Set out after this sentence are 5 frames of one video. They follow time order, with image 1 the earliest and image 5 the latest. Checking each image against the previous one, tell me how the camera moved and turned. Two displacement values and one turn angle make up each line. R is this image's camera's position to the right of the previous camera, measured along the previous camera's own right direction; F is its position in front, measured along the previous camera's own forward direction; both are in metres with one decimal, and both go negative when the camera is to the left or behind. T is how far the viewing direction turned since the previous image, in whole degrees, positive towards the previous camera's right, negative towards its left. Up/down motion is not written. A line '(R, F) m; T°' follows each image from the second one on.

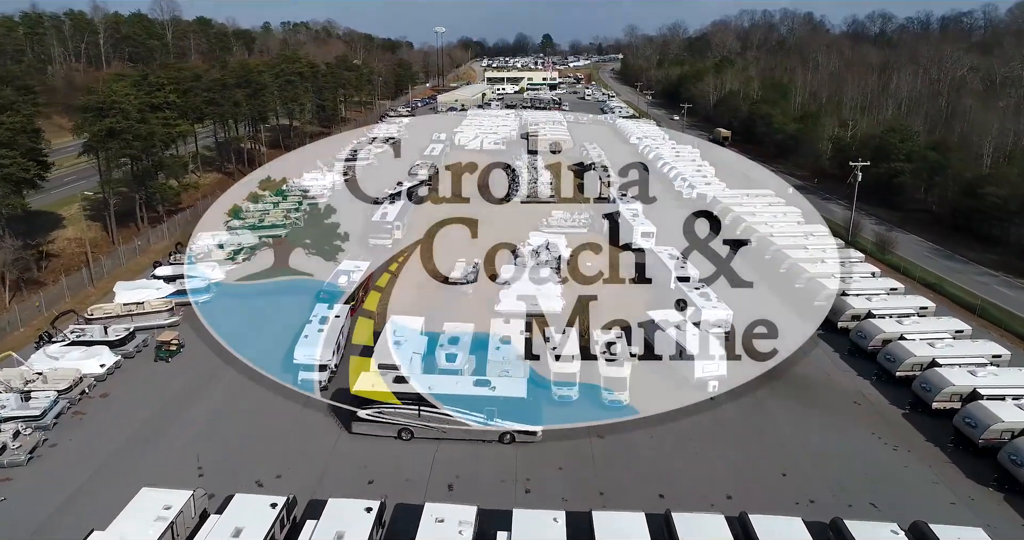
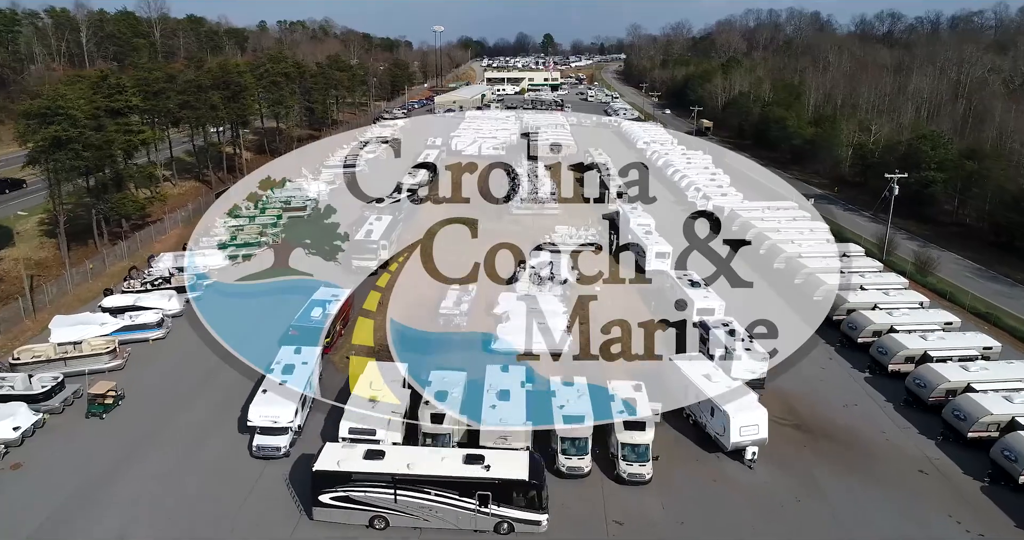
(0.0, +3.0) m; 0°
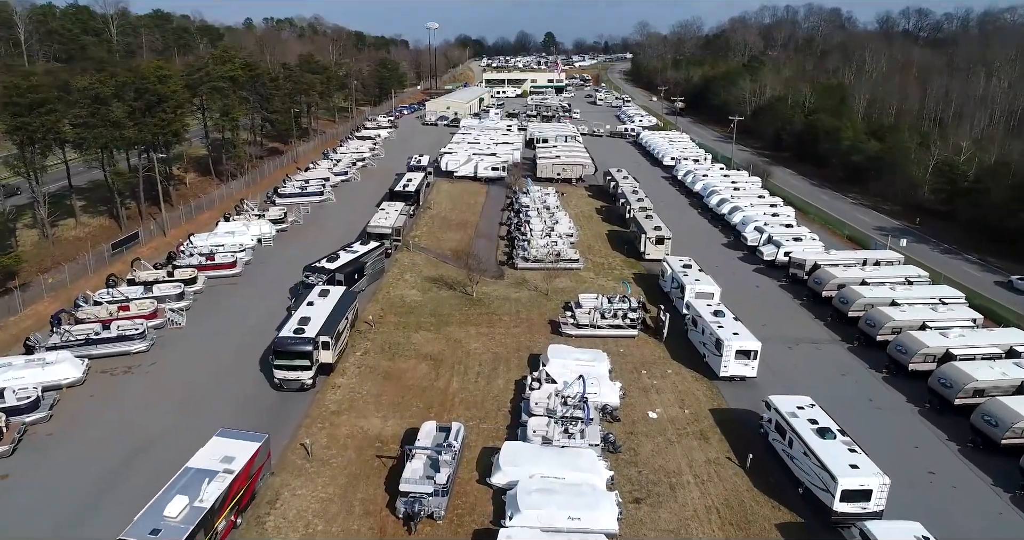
(-0.2, +8.7) m; 0°
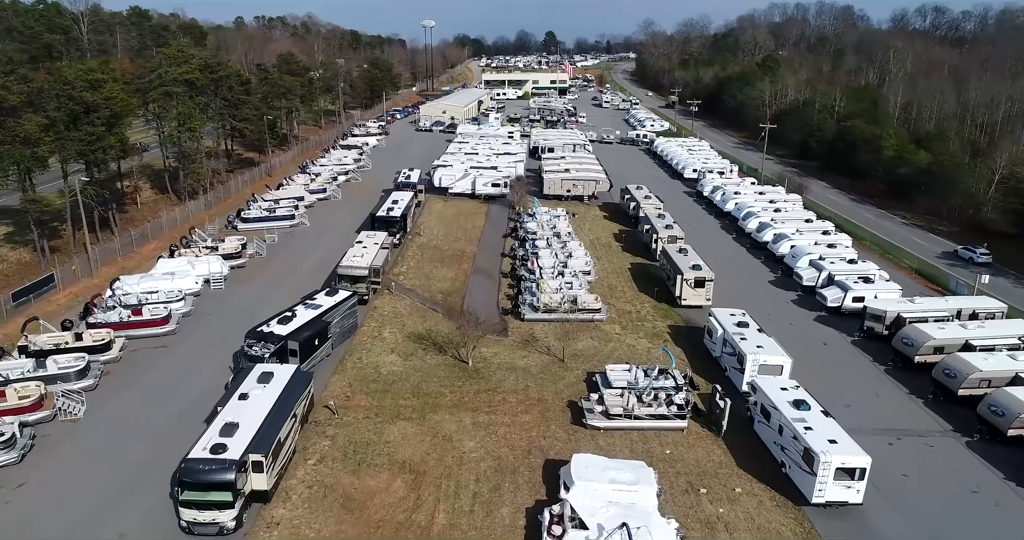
(-0.2, +5.0) m; 0°
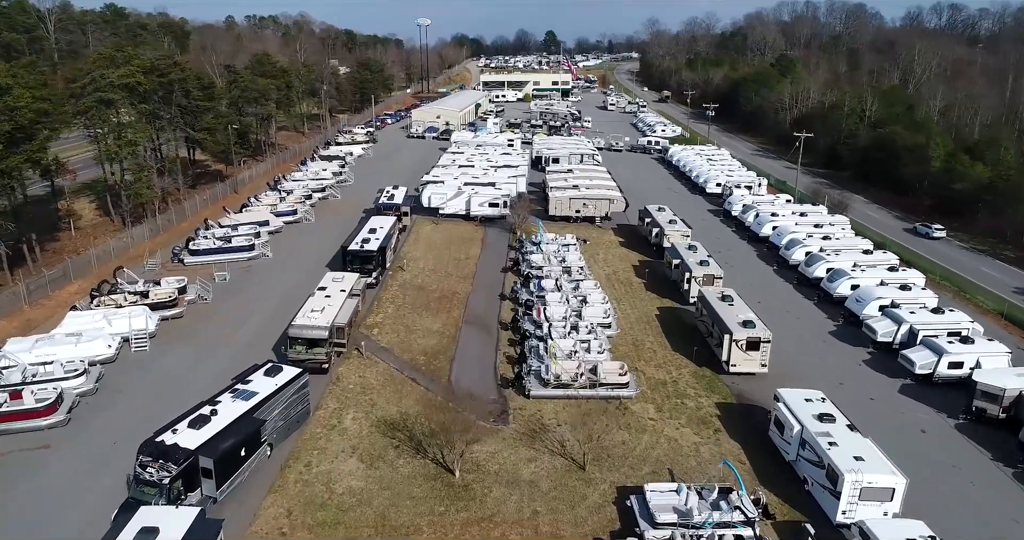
(-0.1, +4.6) m; 0°
